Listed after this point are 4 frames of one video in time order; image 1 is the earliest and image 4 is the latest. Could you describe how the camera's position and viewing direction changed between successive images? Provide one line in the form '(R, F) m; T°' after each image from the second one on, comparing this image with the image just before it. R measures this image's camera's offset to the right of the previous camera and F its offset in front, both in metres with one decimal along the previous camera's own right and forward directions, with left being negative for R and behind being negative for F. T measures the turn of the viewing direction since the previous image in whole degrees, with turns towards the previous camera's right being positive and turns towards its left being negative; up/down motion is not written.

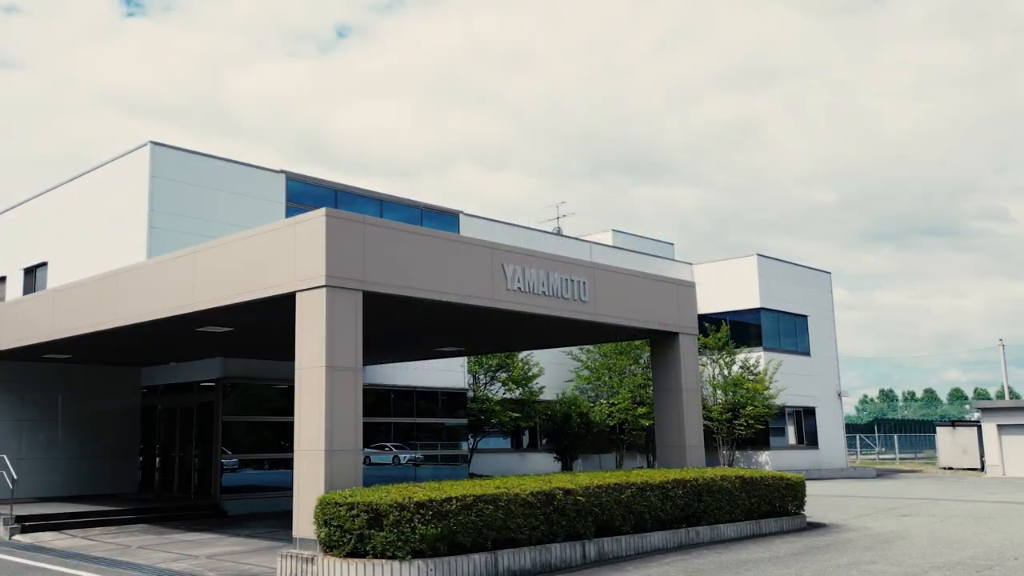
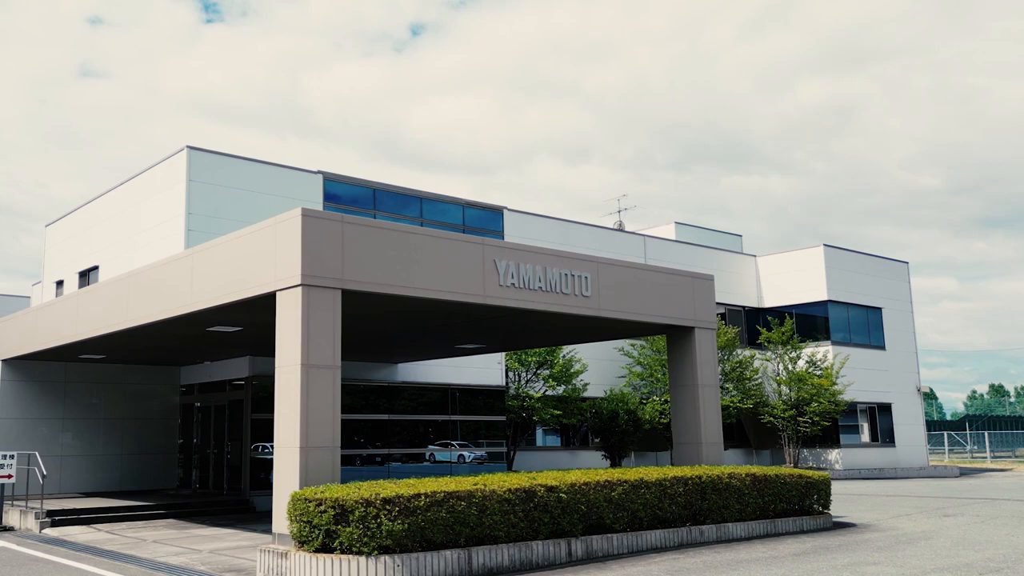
(+1.5, +0.2) m; -6°
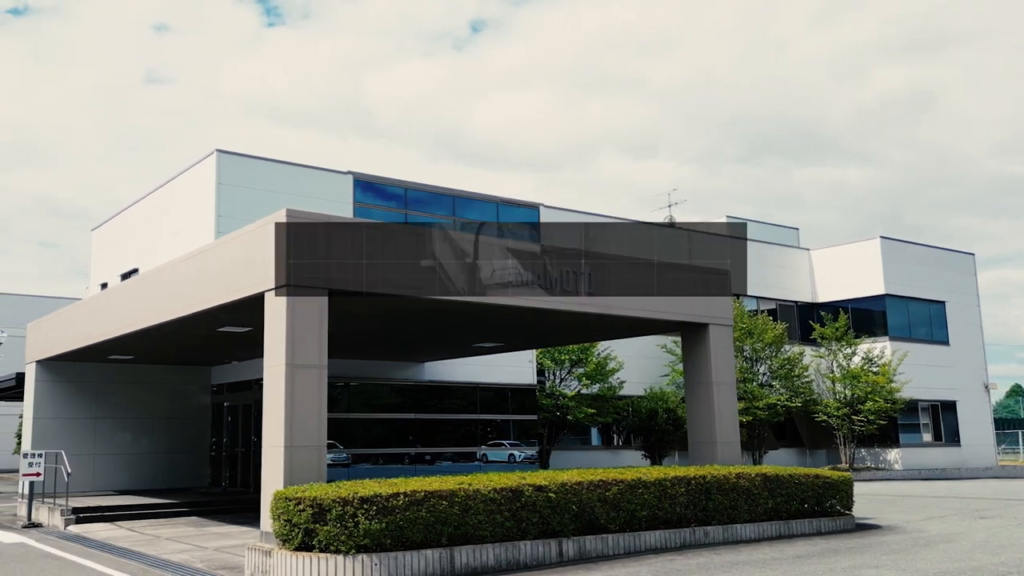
(+1.2, +0.2) m; -5°
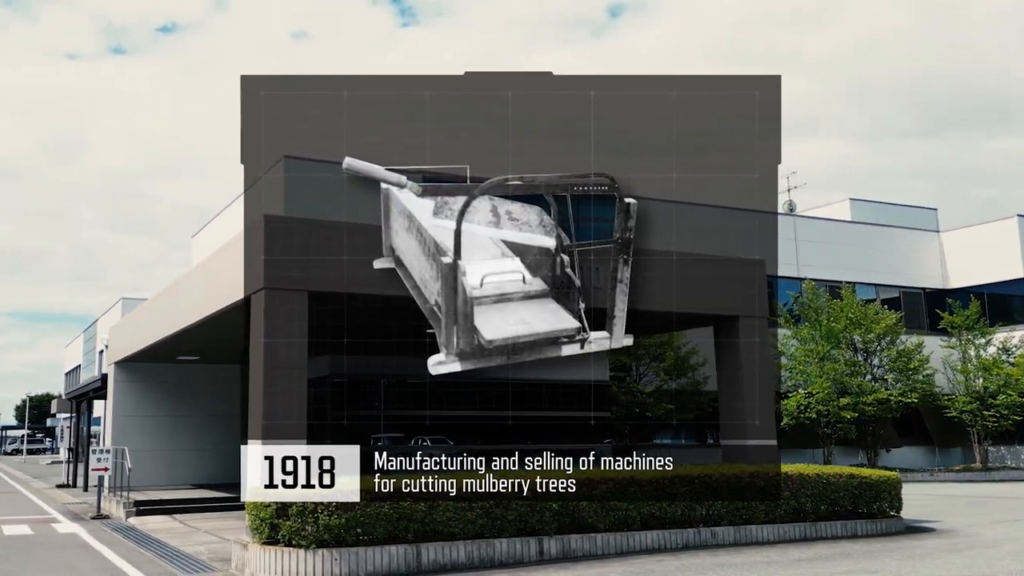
(+2.5, +0.5) m; -10°
